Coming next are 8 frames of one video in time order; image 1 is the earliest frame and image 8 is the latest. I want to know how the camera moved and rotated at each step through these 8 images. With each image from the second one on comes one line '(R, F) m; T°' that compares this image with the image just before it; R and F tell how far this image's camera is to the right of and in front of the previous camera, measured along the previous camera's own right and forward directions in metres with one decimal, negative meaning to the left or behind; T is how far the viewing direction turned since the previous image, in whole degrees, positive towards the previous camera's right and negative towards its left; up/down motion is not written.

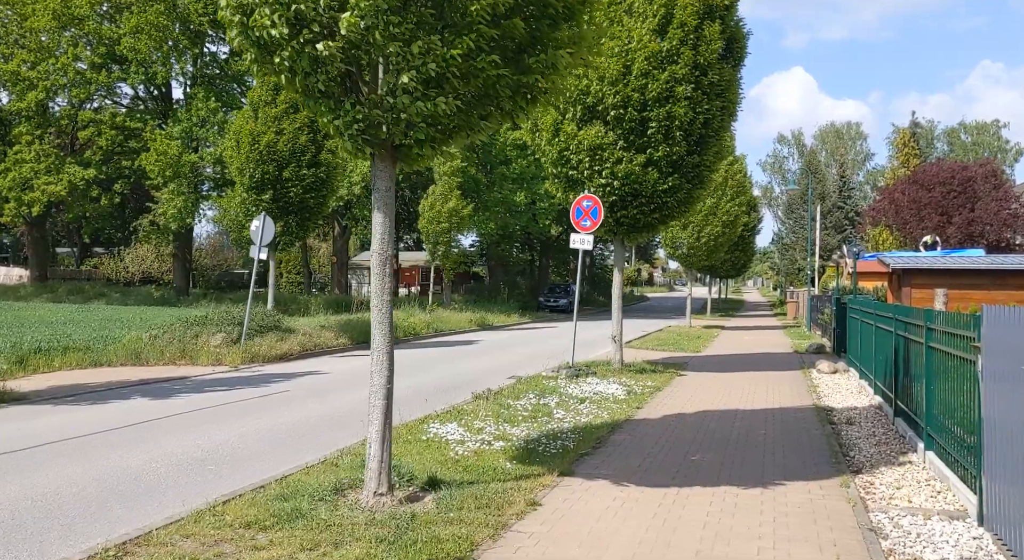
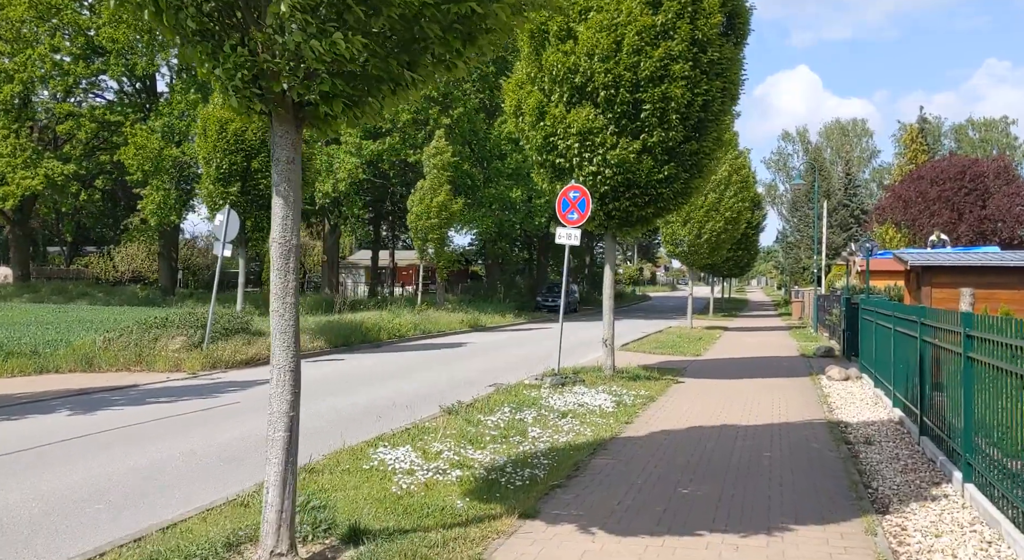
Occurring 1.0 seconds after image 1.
(+0.4, +1.4) m; 0°
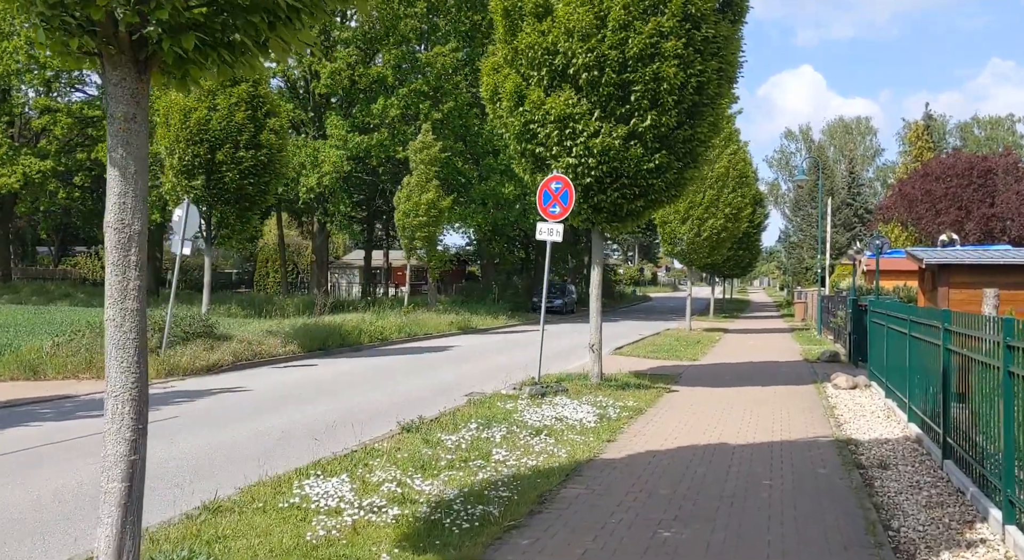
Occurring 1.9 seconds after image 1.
(+0.4, +1.2) m; 0°
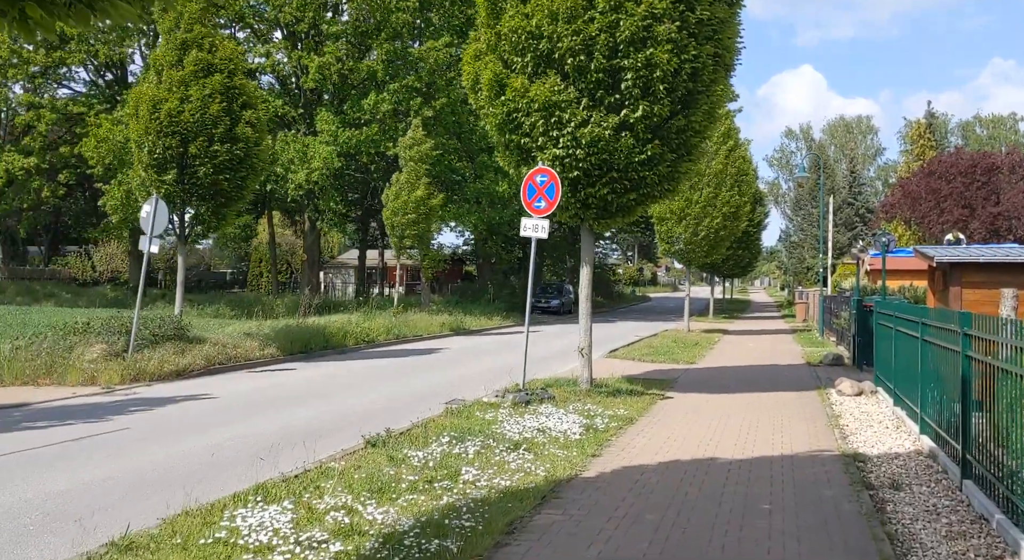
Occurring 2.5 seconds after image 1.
(+0.2, +0.8) m; 0°
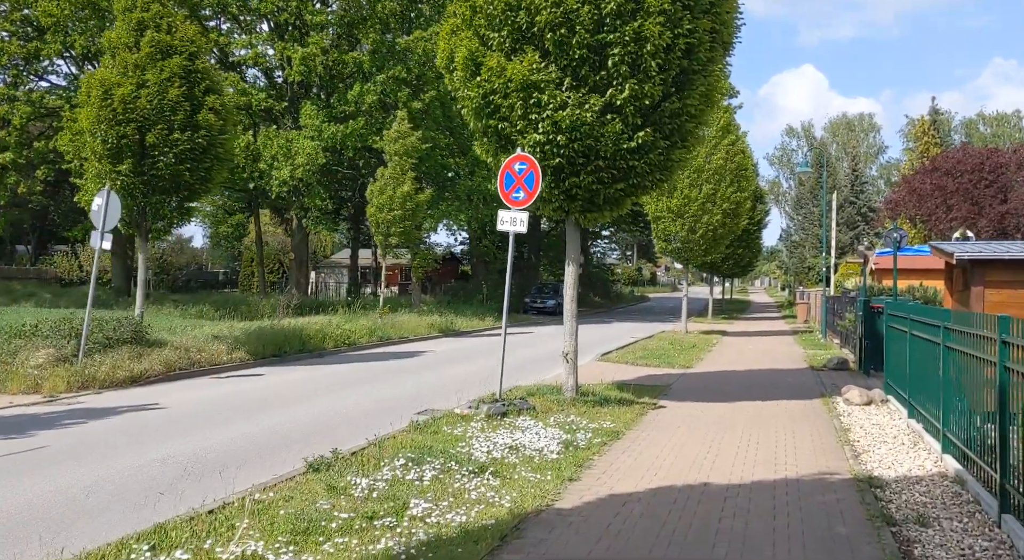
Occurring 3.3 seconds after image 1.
(+0.3, +1.1) m; 0°
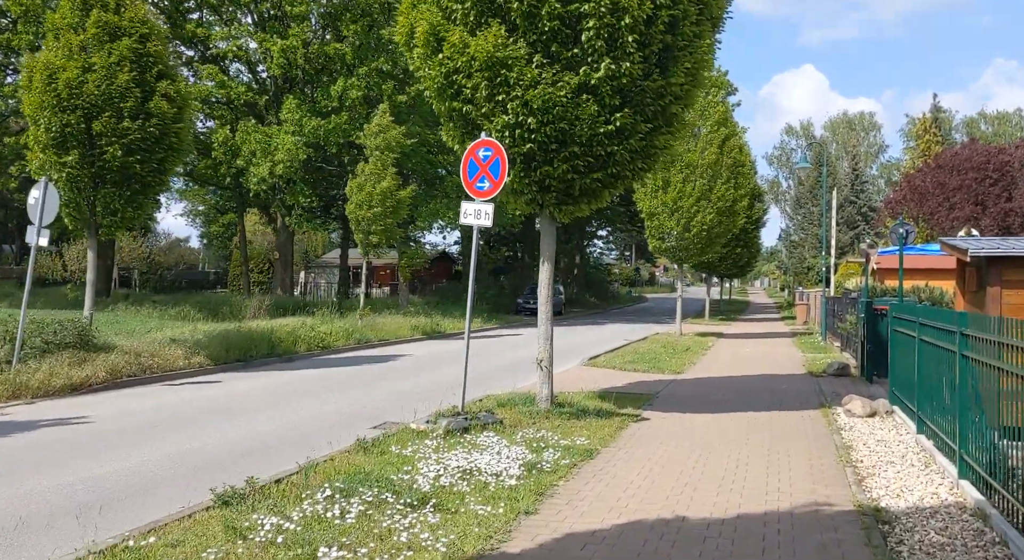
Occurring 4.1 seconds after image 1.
(+0.4, +1.1) m; 0°
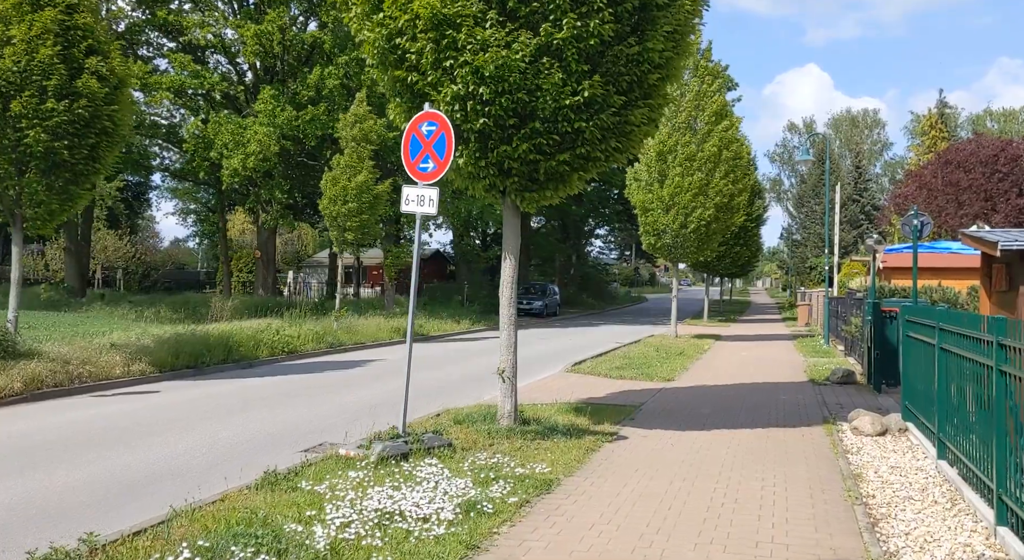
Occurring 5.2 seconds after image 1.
(+0.5, +1.4) m; 0°
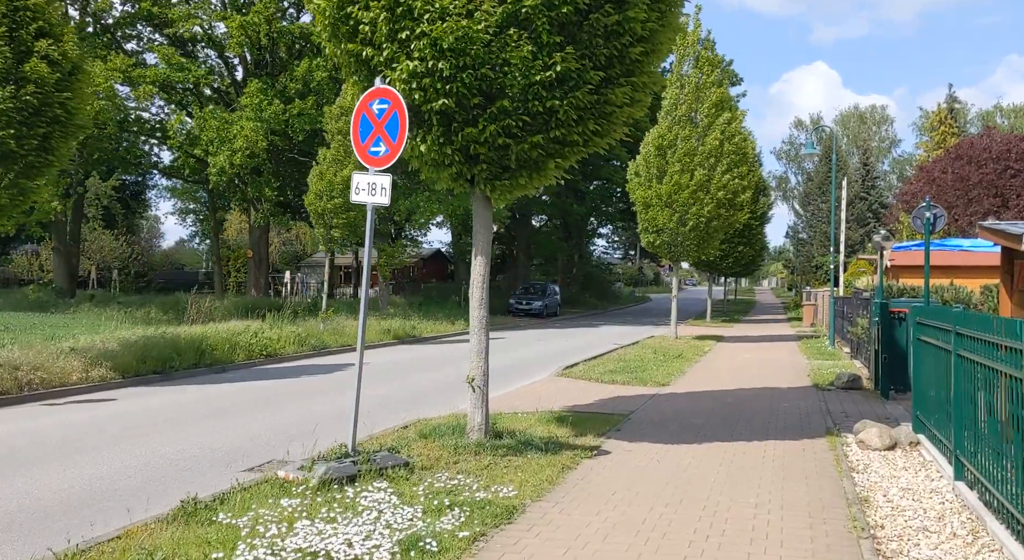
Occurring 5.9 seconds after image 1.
(+0.3, +0.9) m; 0°
